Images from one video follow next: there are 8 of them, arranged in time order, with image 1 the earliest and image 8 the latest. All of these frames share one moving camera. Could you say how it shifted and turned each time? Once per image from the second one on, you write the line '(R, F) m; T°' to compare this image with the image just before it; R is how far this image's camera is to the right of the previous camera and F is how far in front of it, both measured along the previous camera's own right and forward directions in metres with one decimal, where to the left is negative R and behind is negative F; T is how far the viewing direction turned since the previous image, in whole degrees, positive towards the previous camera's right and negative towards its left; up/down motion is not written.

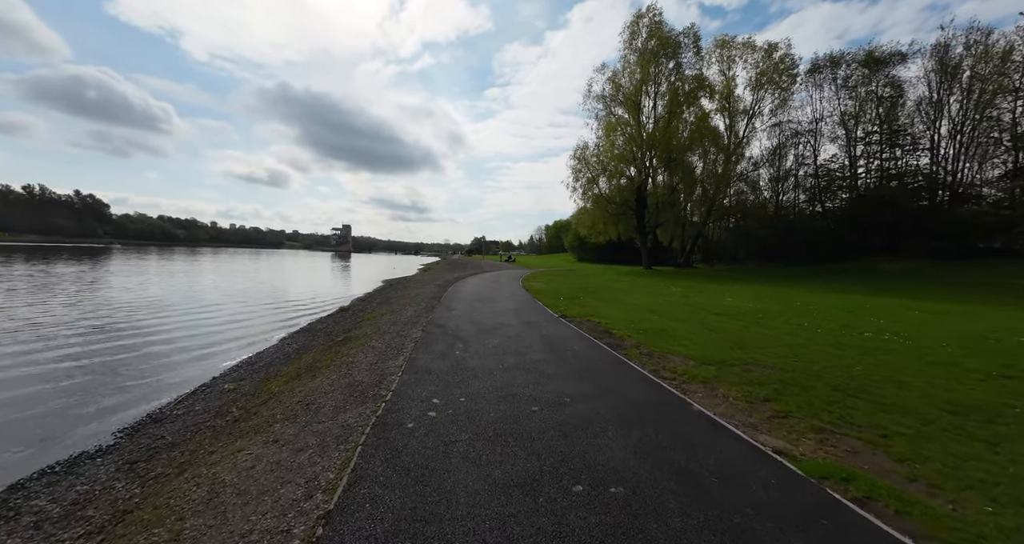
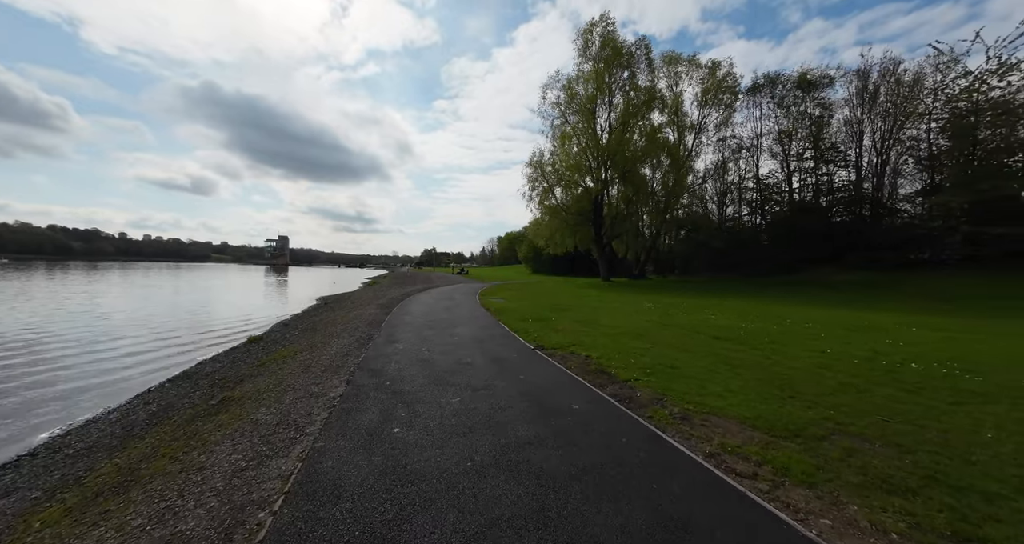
(-0.3, +3.1) m; +8°
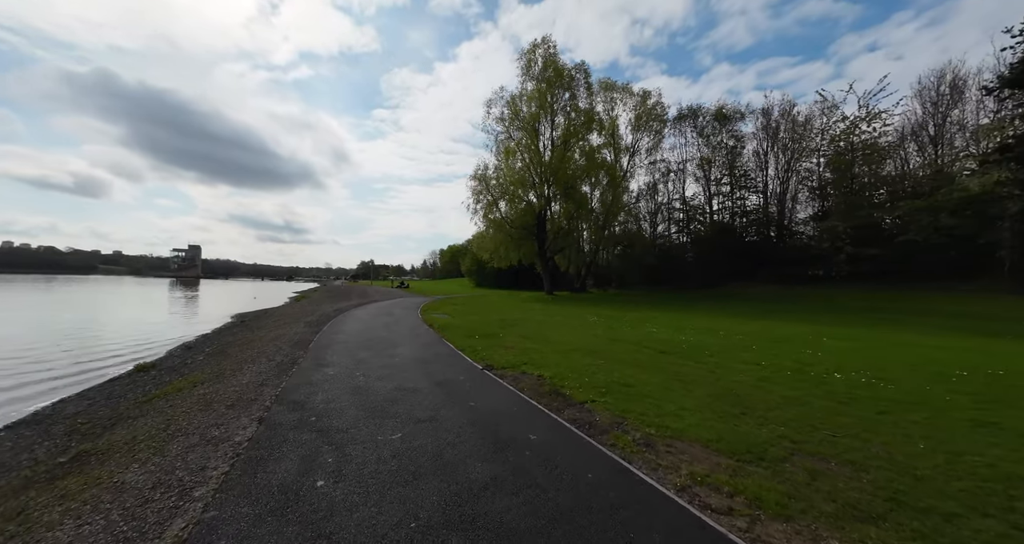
(-0.1, +0.6) m; +9°
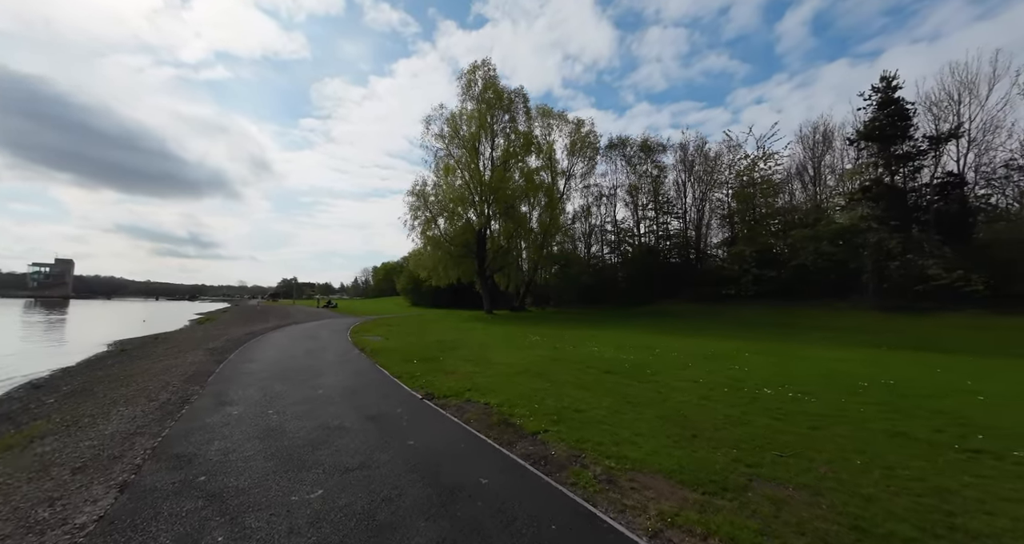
(-0.2, +0.6) m; +10°
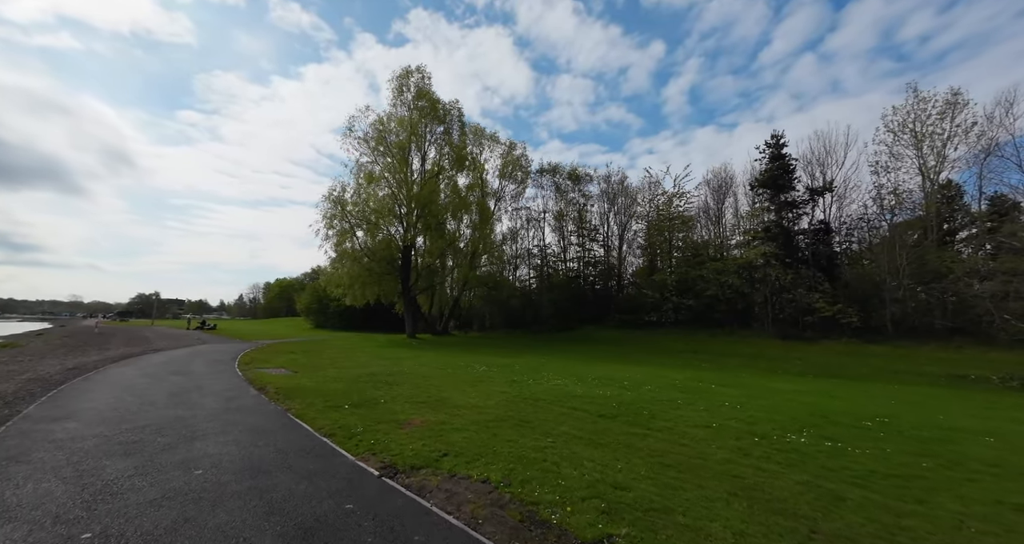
(-1.7, +2.7) m; +13°
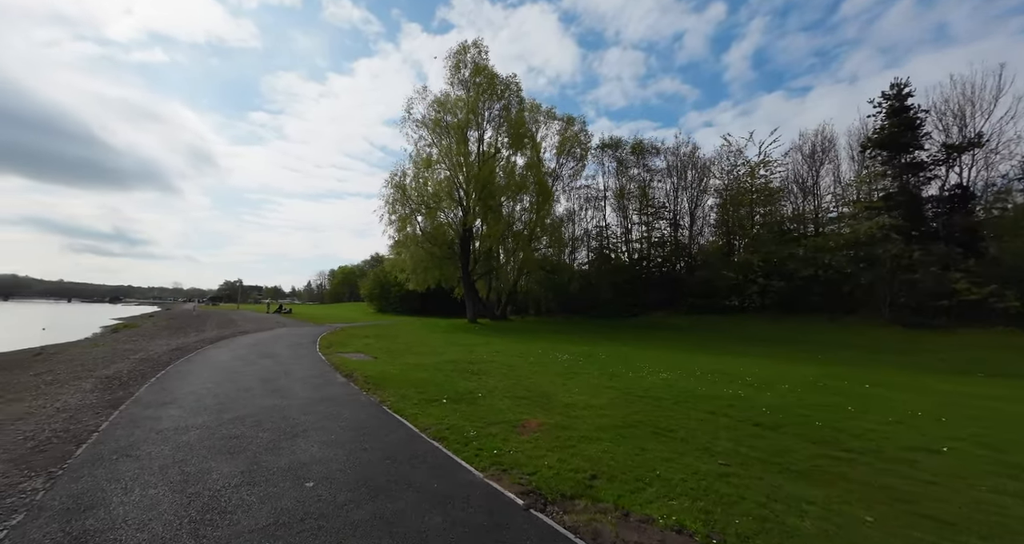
(-1.8, +1.6) m; -7°
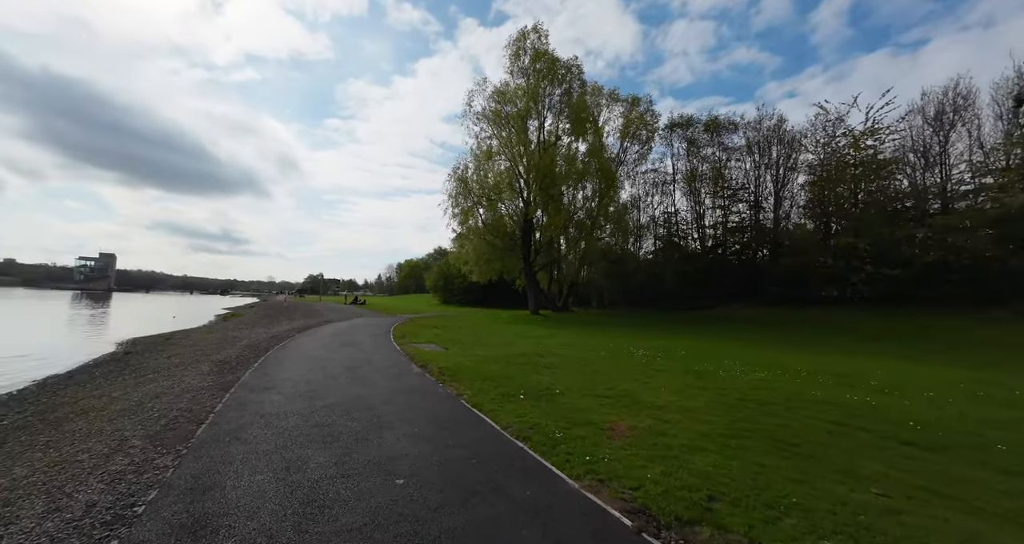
(-0.5, +0.5) m; -9°
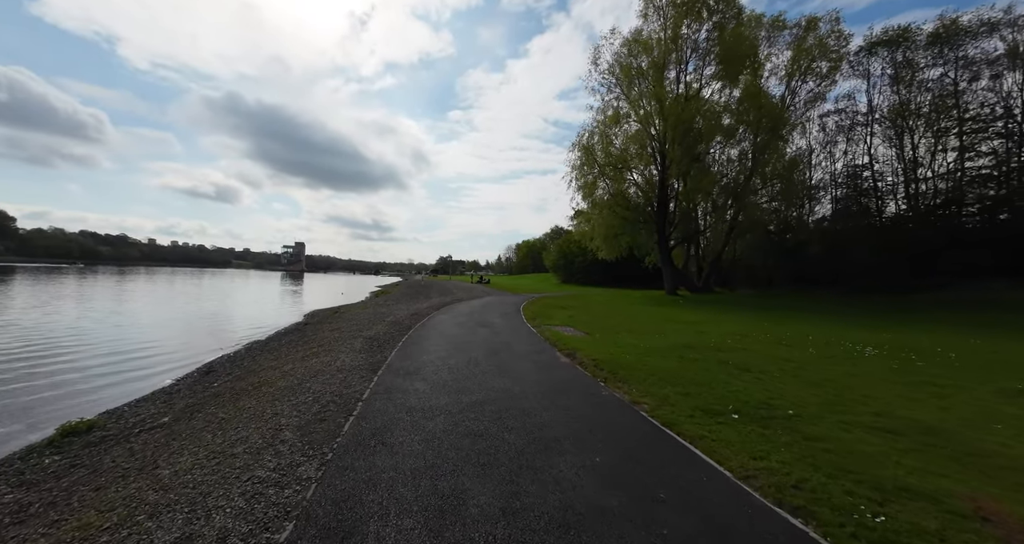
(-1.5, +2.3) m; -18°
